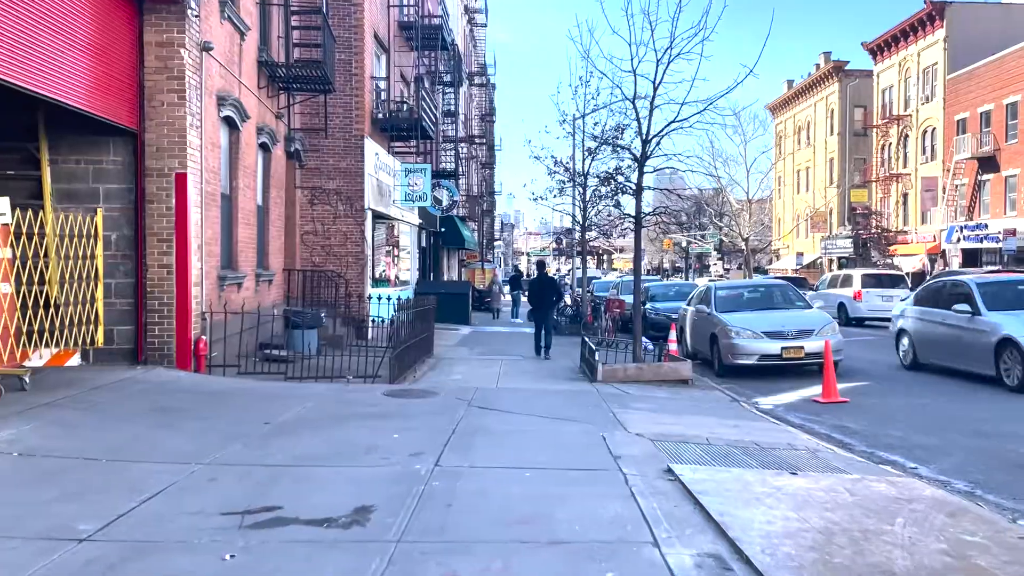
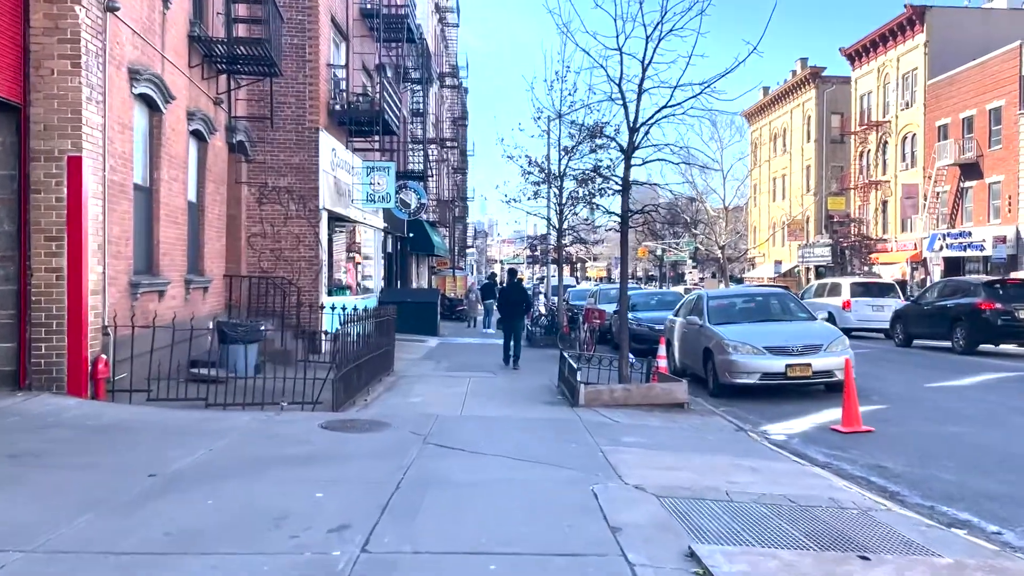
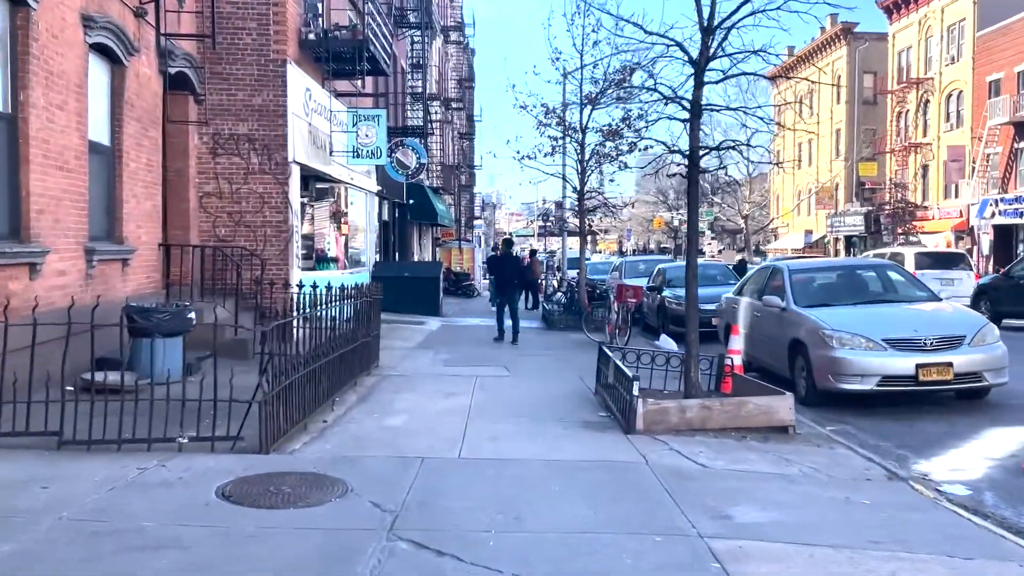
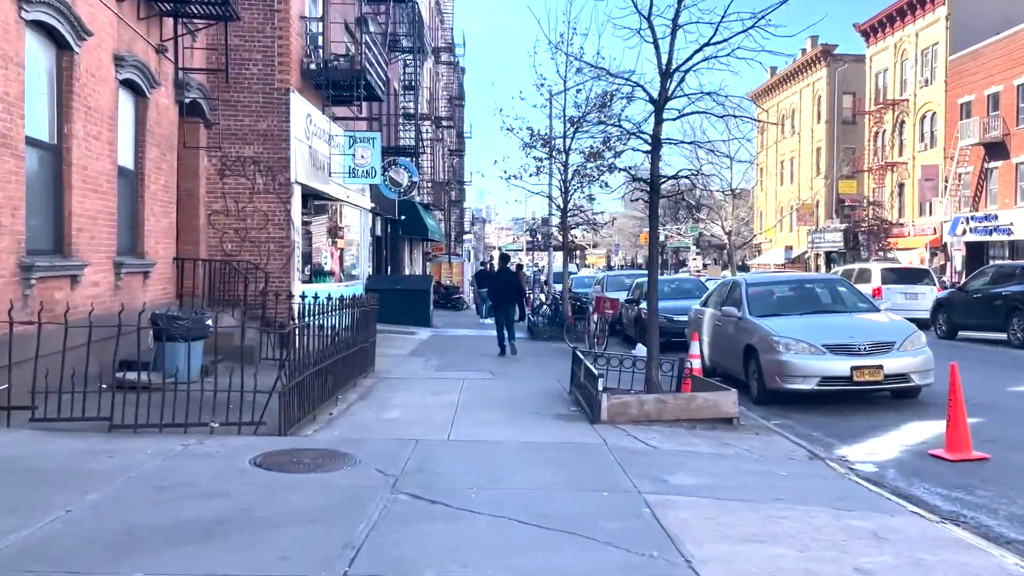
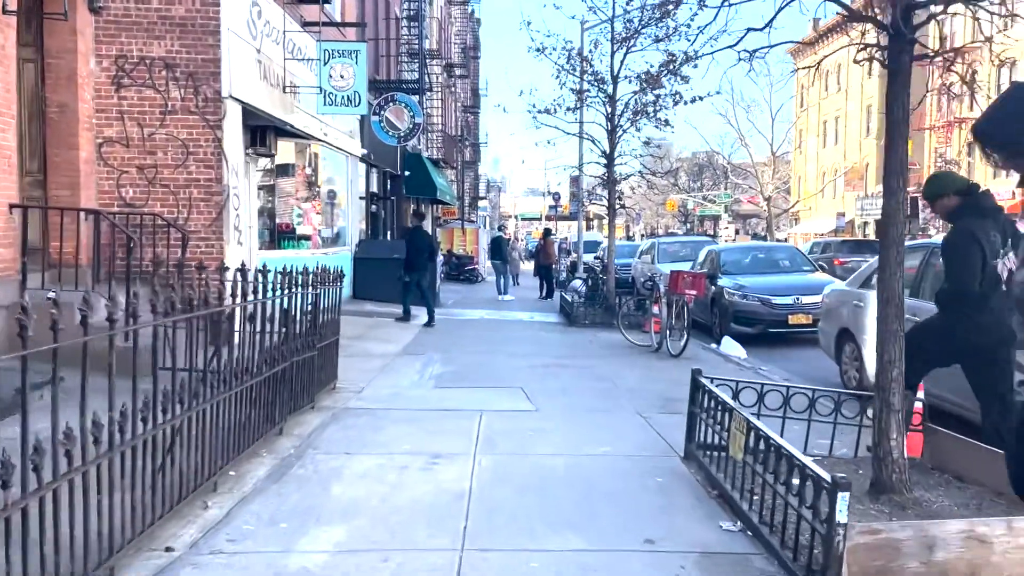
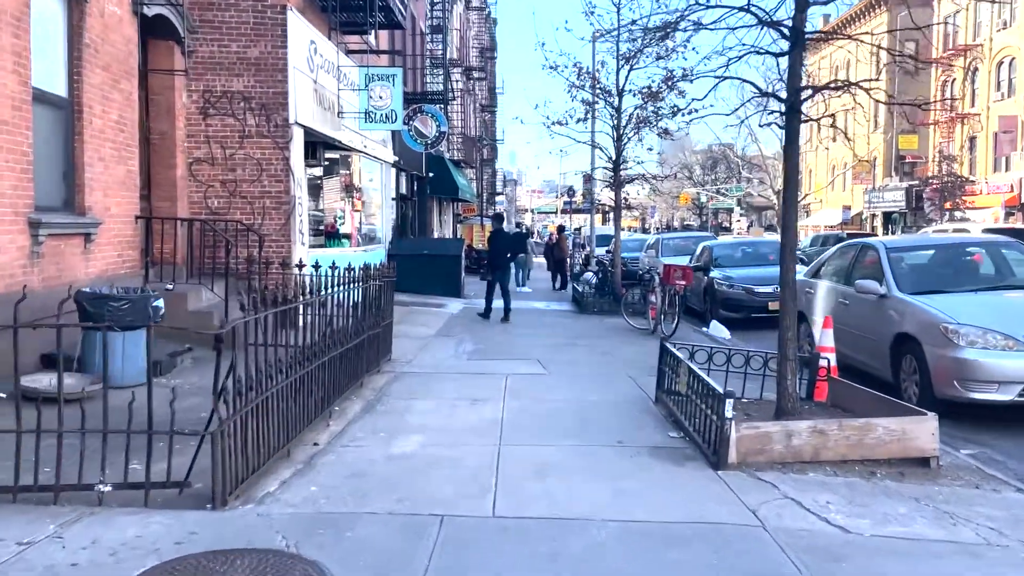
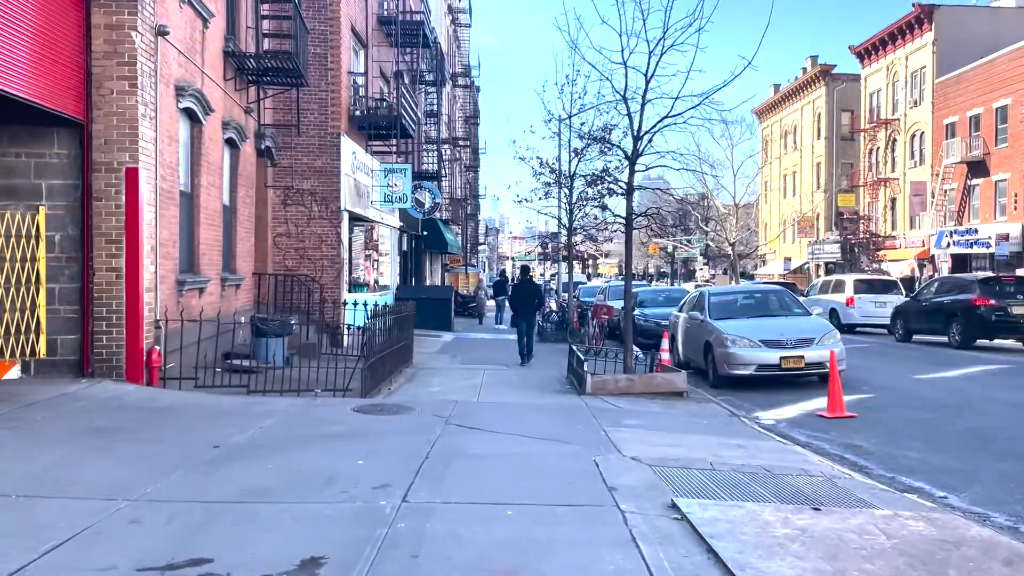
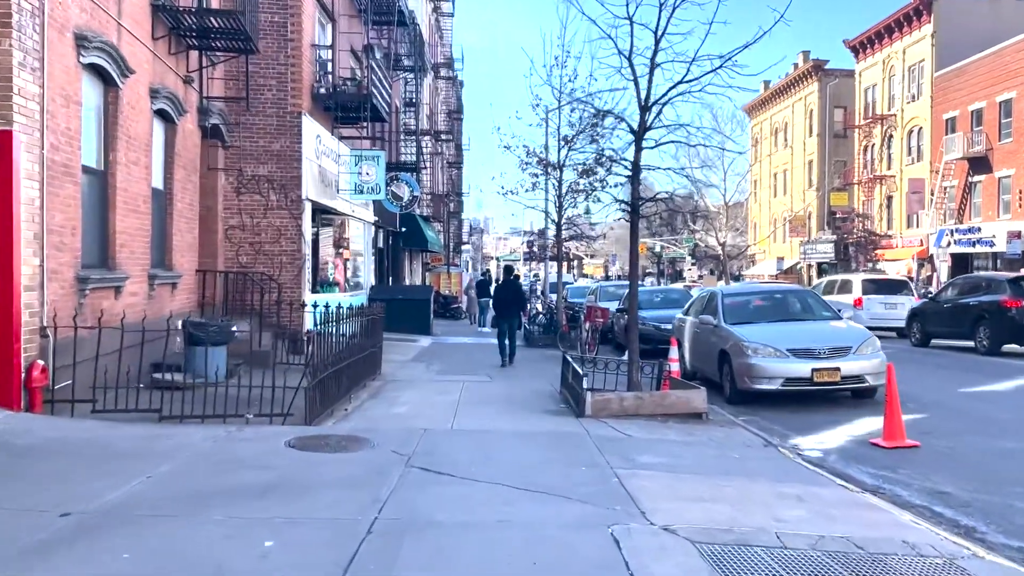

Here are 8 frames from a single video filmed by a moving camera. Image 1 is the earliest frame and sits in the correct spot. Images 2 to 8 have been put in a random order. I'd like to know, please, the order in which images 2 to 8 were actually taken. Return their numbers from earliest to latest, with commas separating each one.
7, 2, 8, 4, 3, 6, 5
